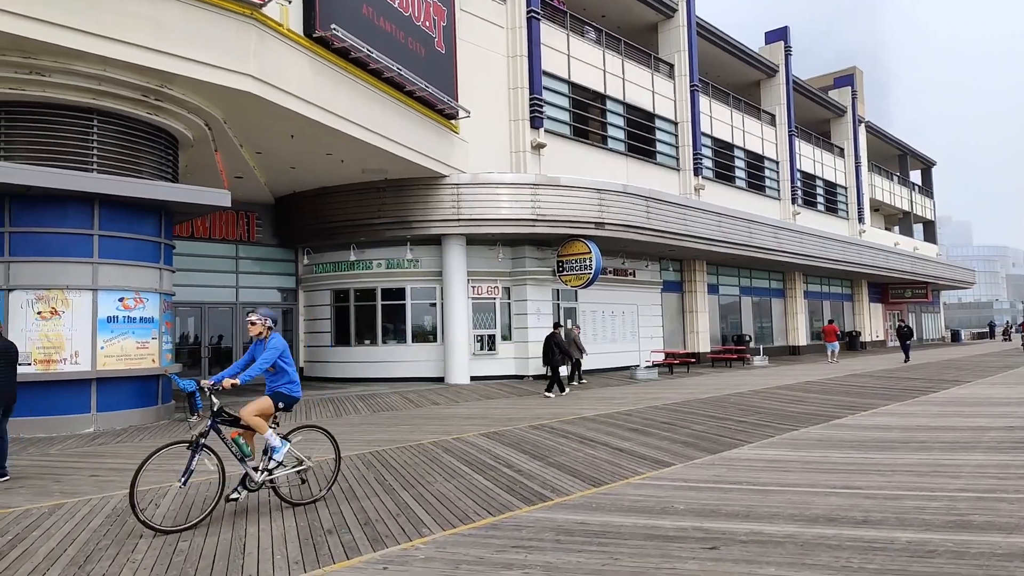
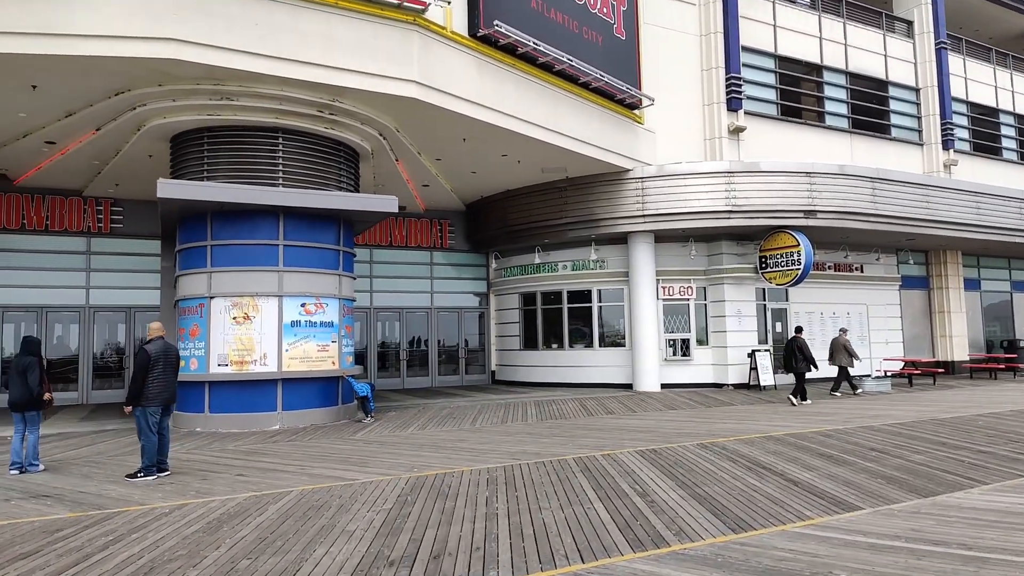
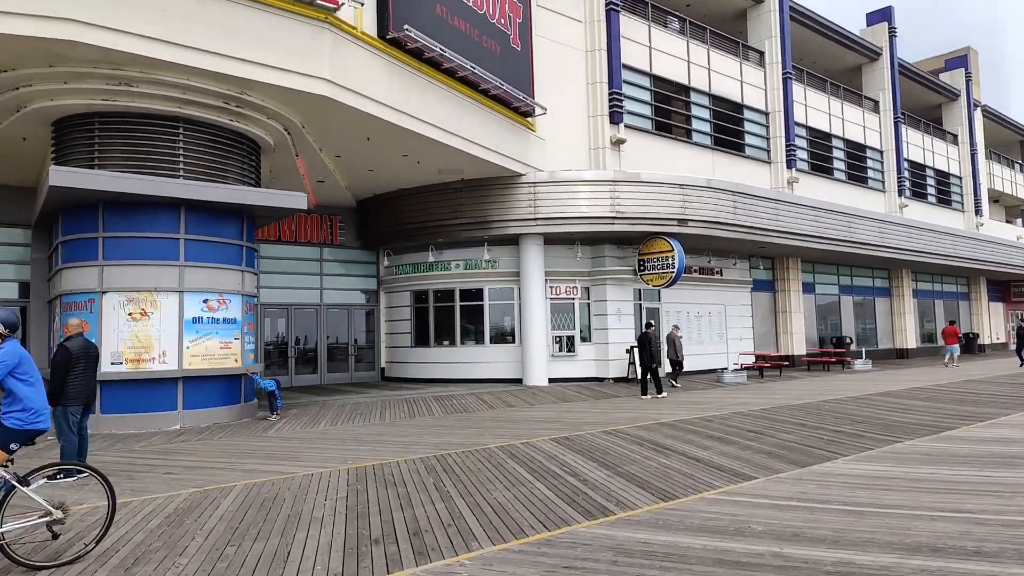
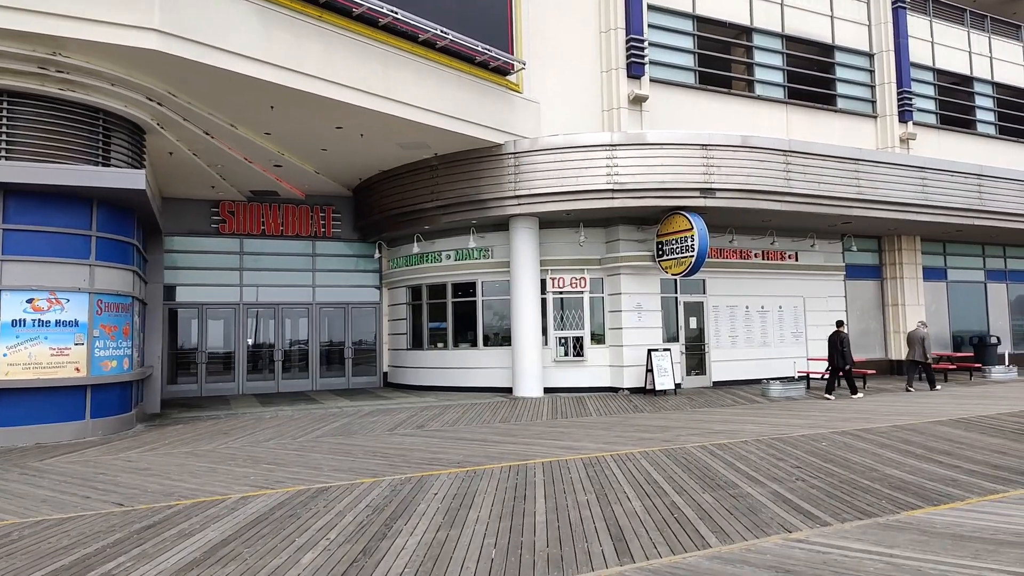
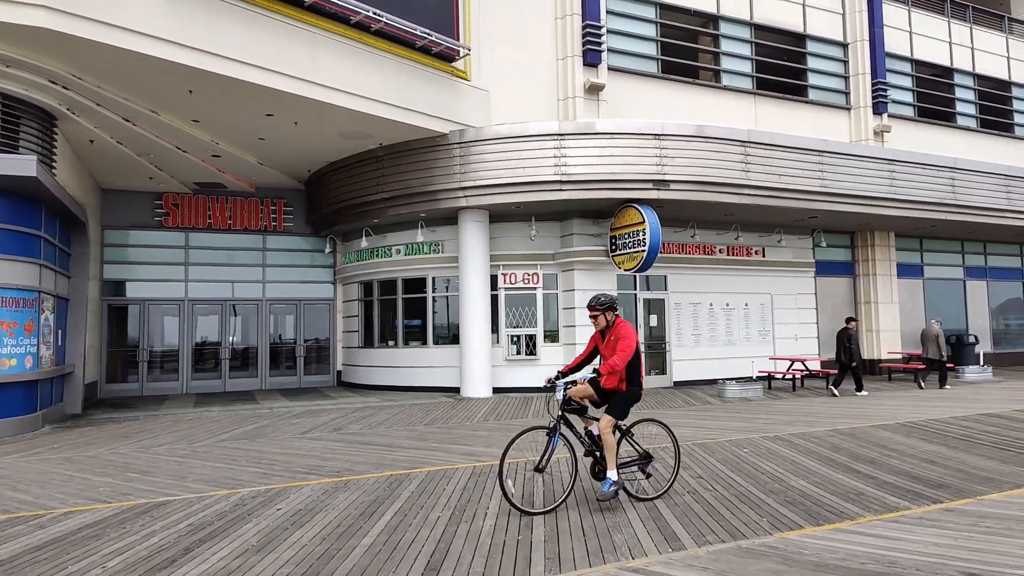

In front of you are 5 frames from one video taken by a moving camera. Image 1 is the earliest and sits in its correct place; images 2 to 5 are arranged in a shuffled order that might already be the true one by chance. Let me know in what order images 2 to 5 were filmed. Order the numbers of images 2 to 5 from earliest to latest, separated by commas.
3, 2, 4, 5
